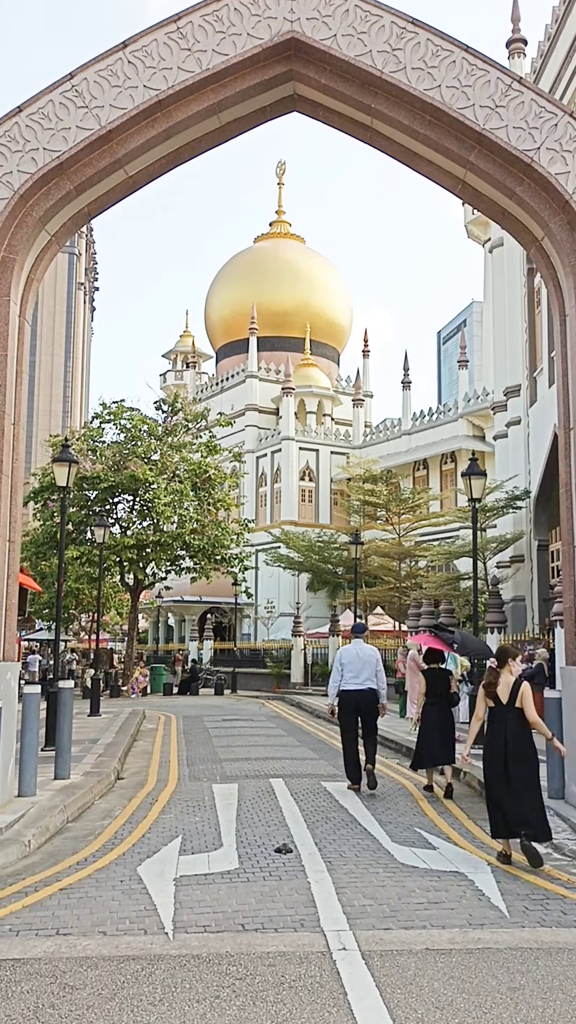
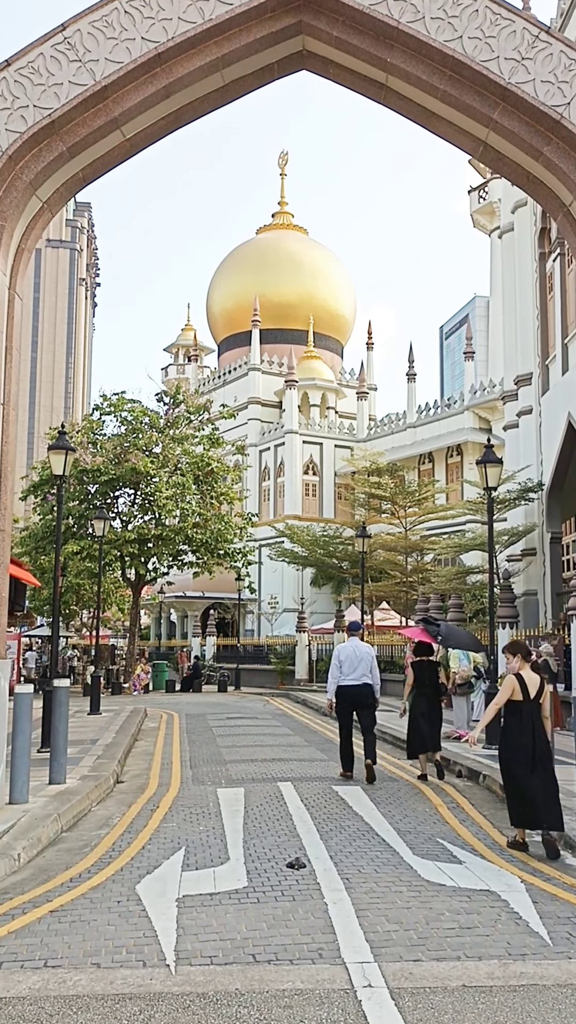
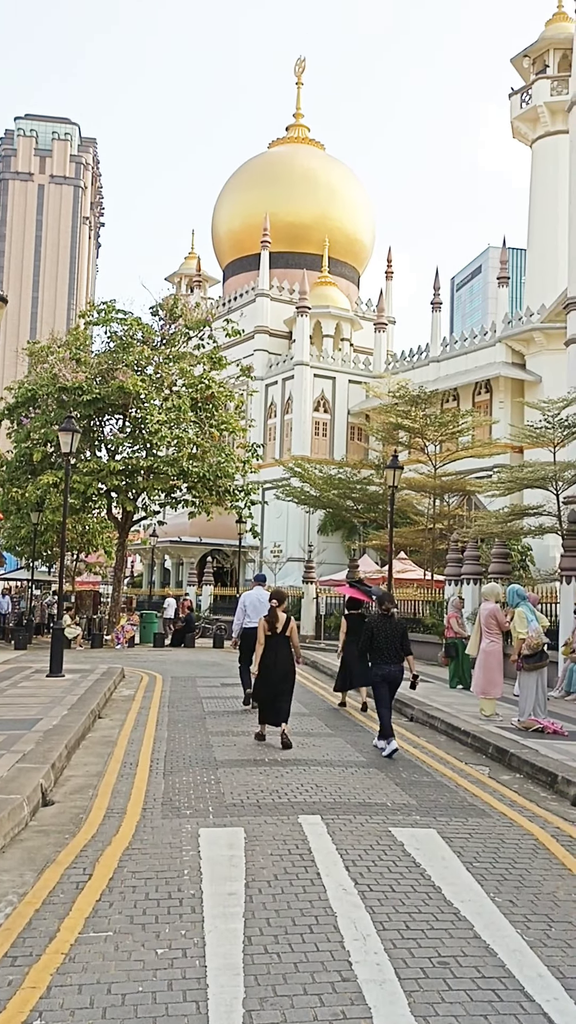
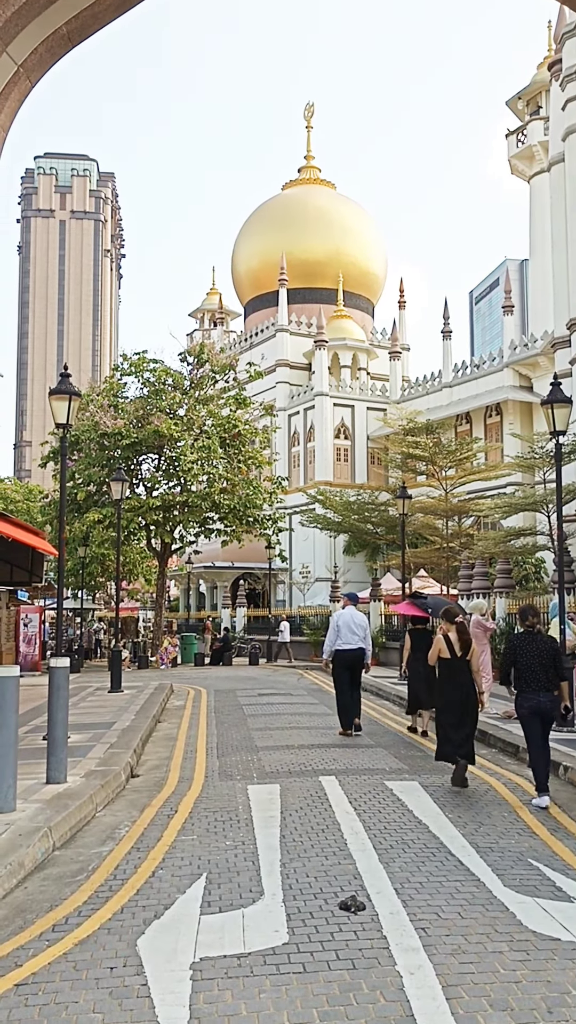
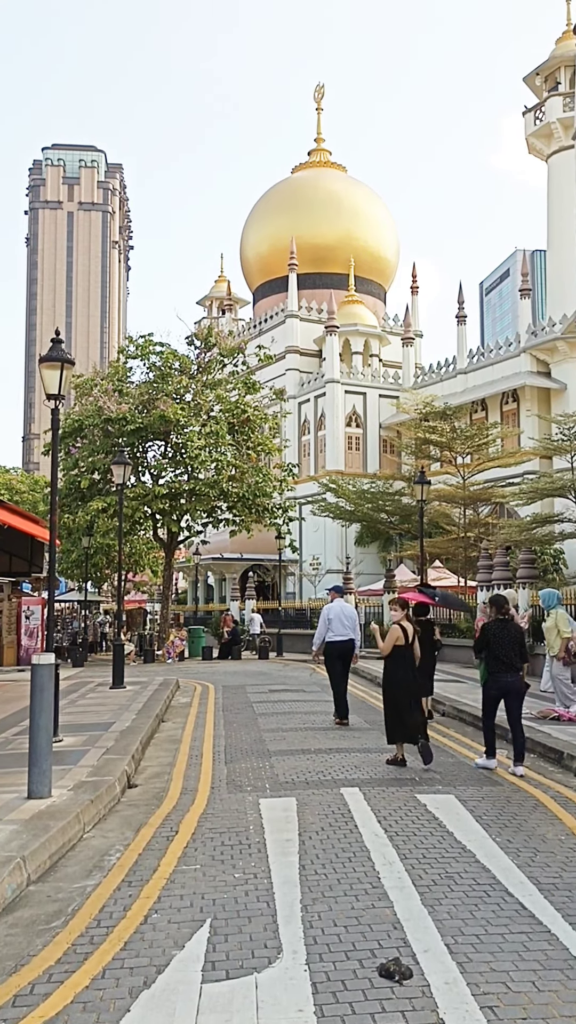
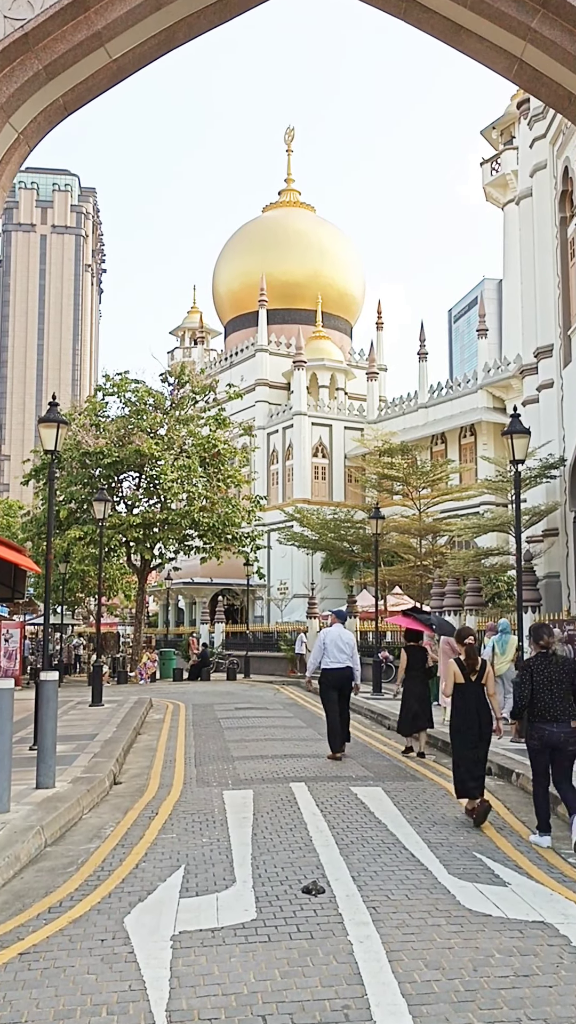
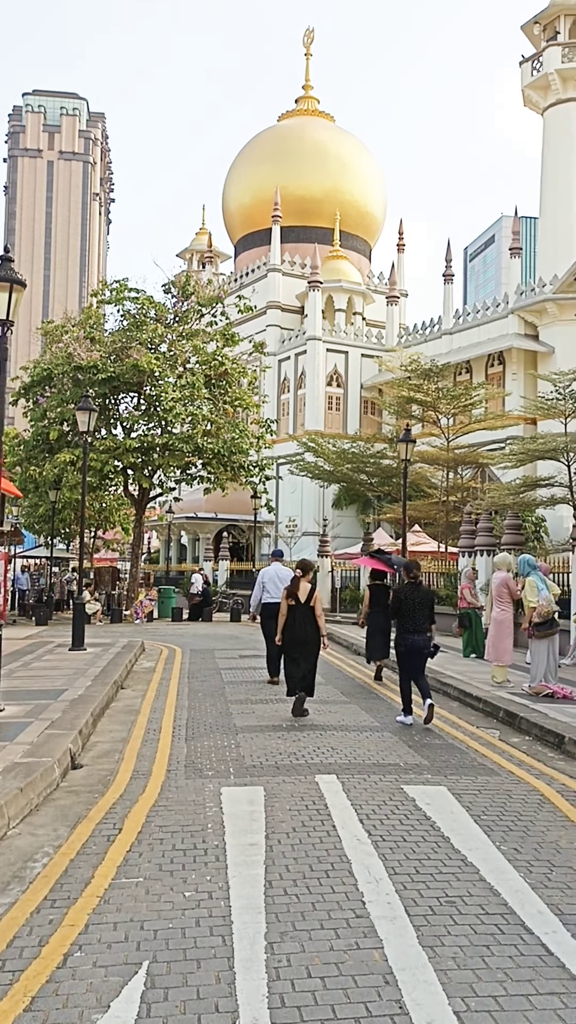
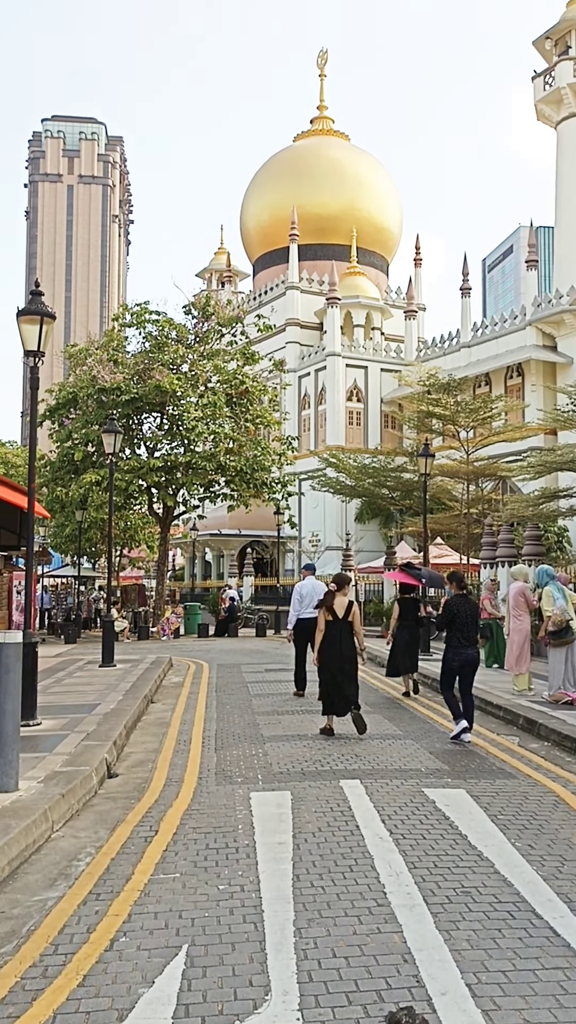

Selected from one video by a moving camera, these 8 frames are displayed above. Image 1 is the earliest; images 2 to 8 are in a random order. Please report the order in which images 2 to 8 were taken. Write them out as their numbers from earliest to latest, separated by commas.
2, 6, 4, 5, 8, 7, 3
